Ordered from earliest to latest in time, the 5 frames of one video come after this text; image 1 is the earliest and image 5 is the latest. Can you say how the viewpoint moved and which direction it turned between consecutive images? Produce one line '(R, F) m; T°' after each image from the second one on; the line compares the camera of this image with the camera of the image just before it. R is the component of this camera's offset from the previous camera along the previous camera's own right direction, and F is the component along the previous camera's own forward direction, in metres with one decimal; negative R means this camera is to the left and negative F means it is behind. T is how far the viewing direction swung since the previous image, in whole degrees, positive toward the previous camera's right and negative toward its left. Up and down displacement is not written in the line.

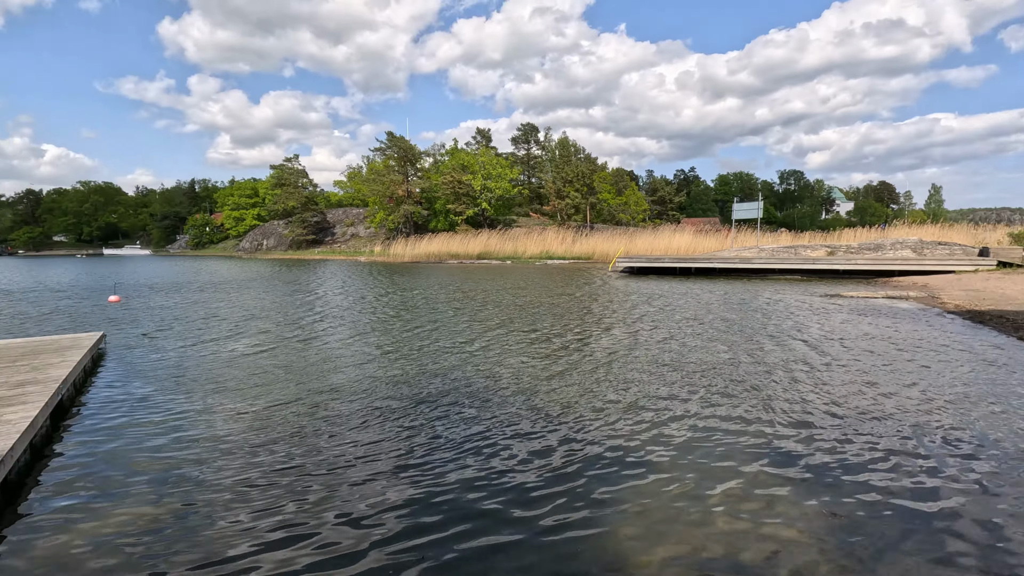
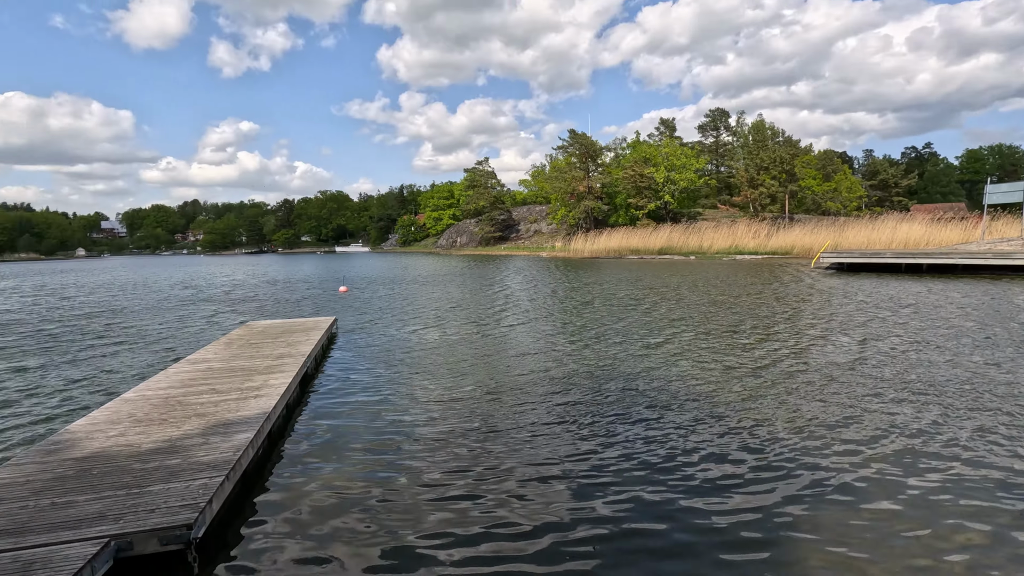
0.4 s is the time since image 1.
(0.0, -0.1) m; -19°
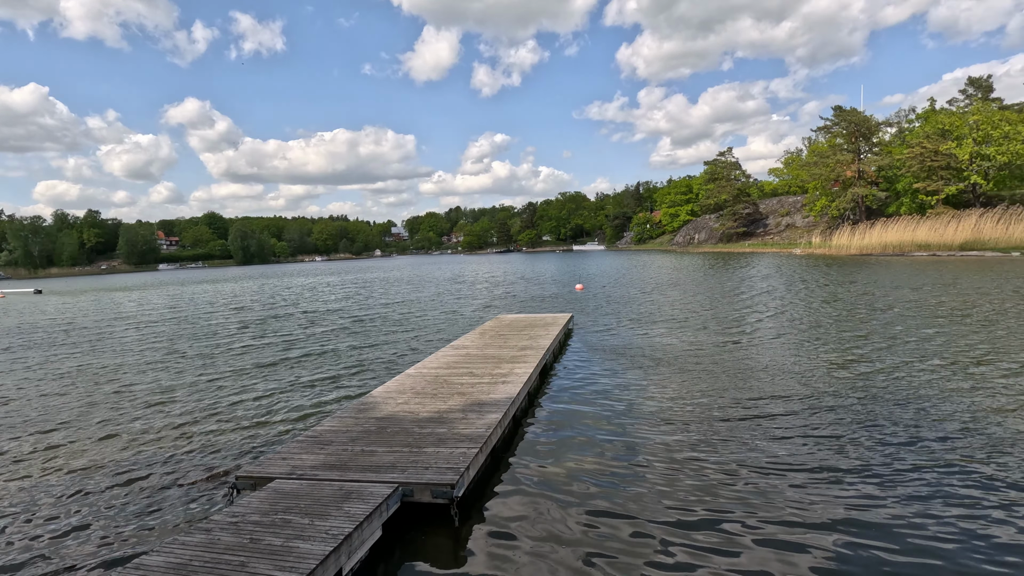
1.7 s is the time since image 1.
(0.0, -0.1) m; -25°
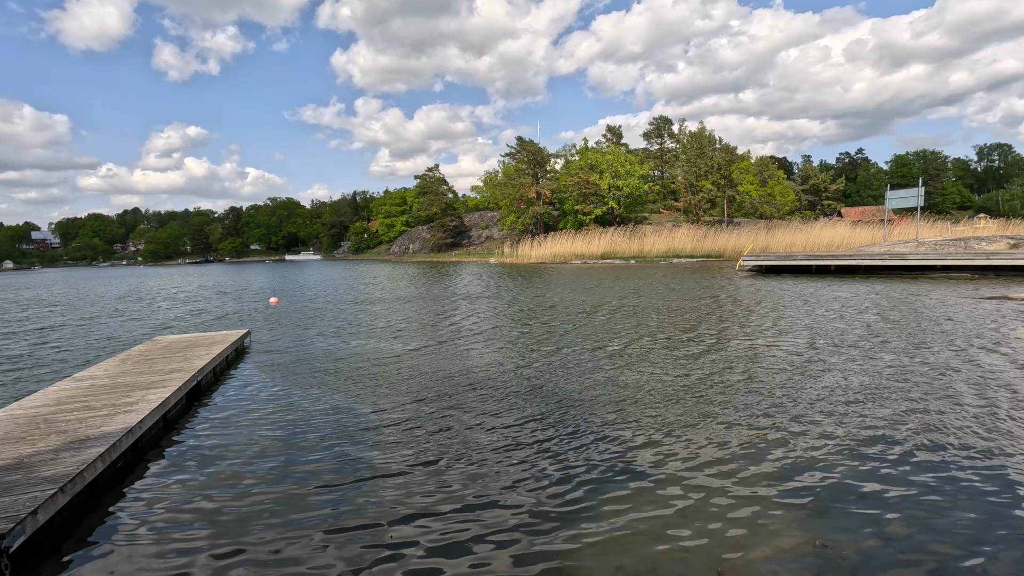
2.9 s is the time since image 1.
(+0.7, -0.7) m; +29°
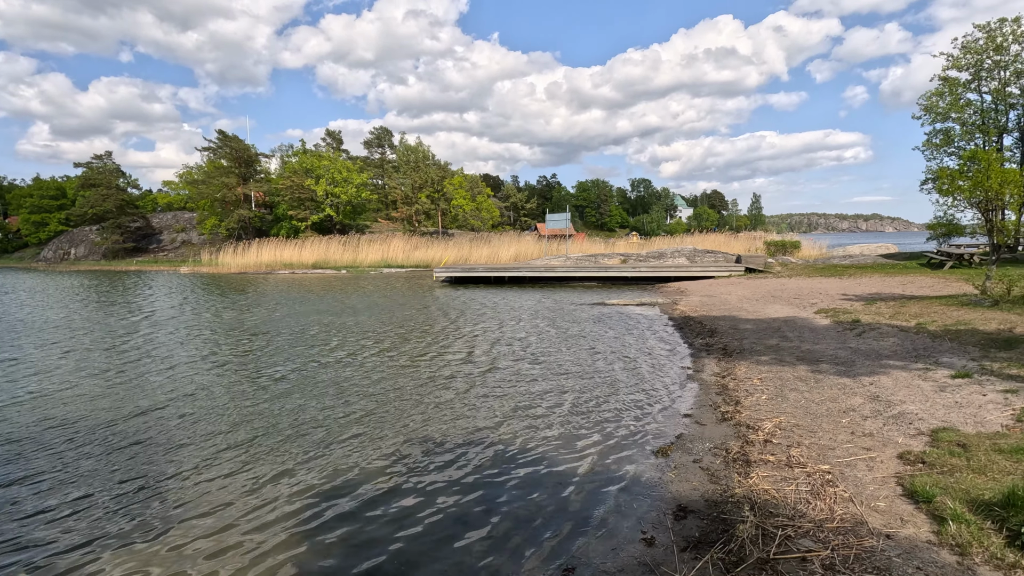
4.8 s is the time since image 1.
(+1.4, -0.5) m; +28°
